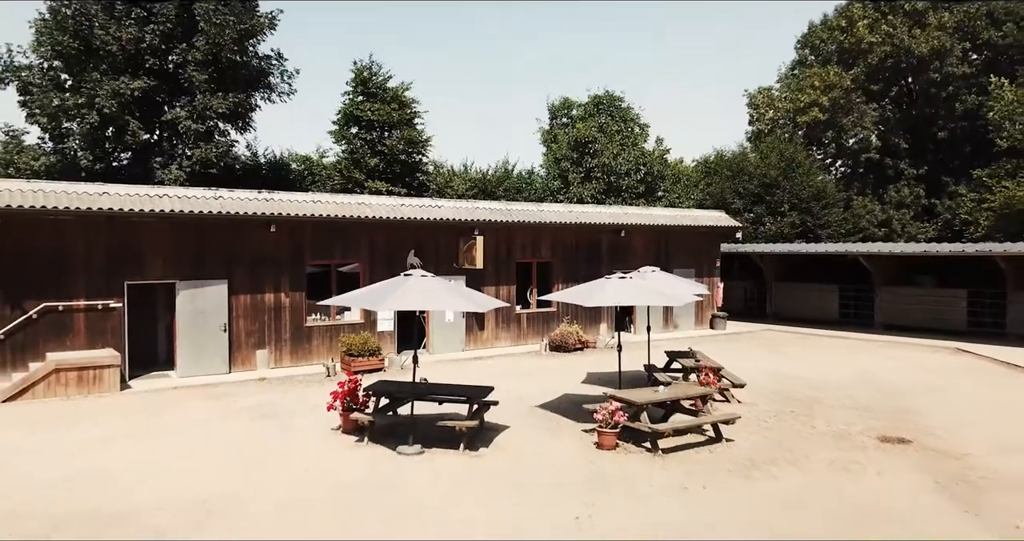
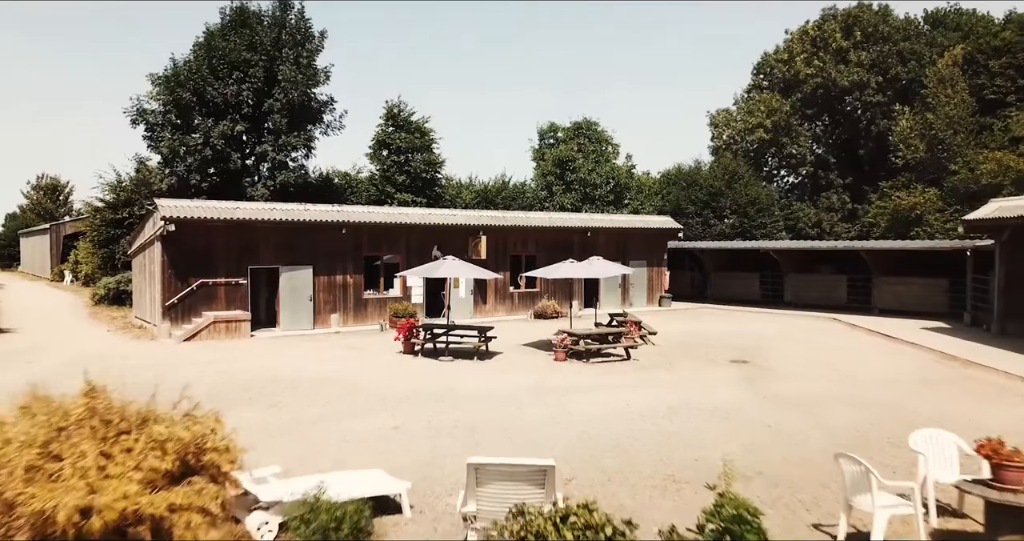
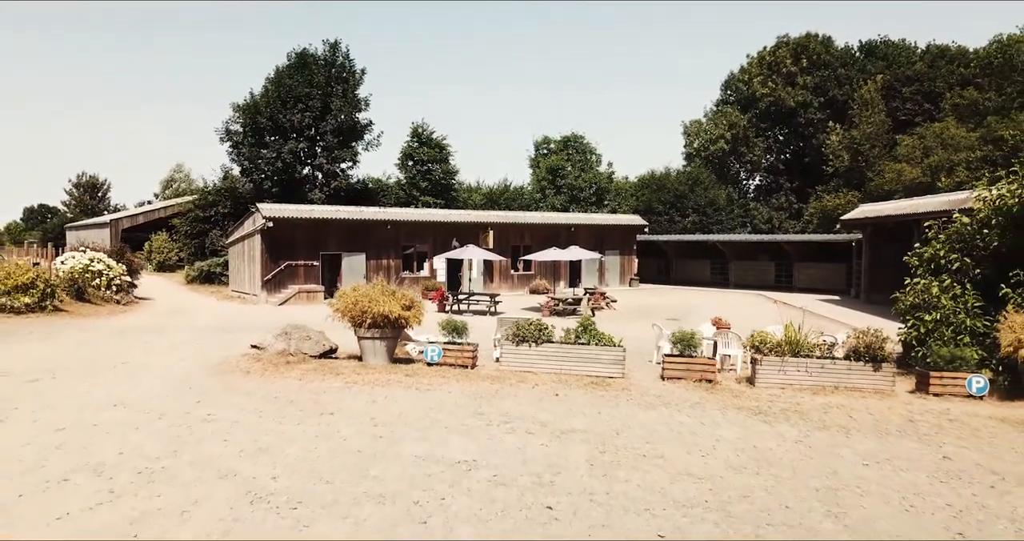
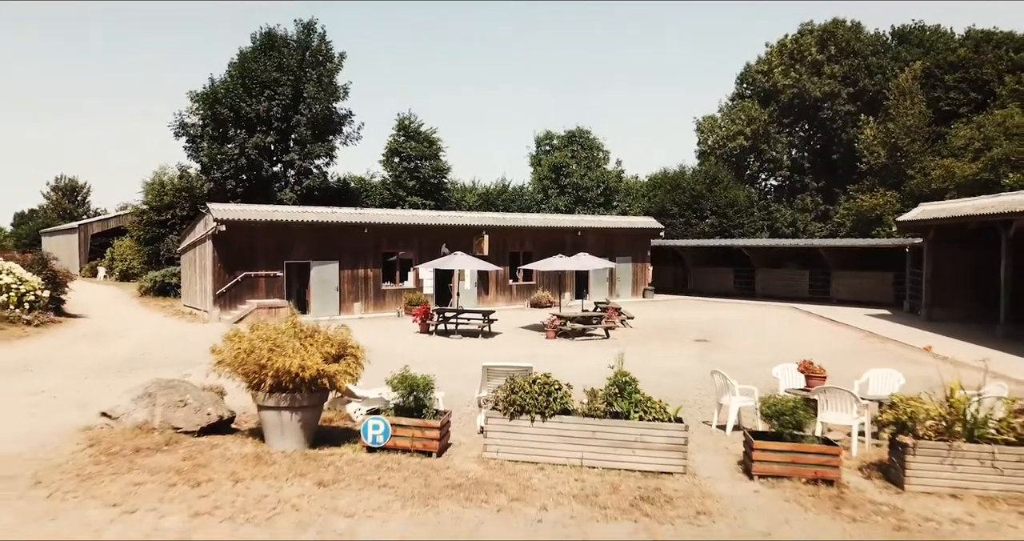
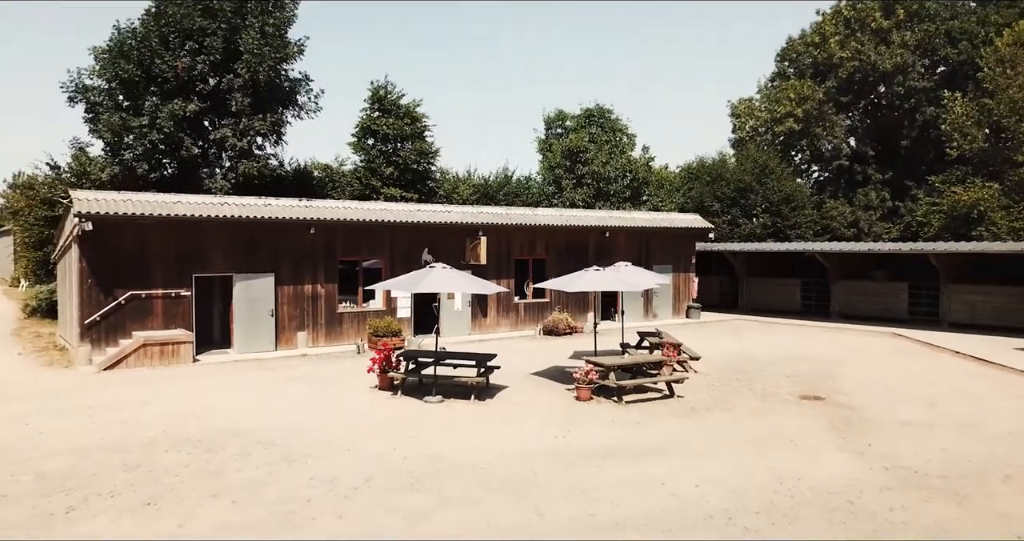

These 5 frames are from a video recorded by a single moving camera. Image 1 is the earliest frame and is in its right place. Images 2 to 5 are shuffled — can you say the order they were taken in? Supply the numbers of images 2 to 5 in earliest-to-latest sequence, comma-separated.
5, 2, 4, 3
